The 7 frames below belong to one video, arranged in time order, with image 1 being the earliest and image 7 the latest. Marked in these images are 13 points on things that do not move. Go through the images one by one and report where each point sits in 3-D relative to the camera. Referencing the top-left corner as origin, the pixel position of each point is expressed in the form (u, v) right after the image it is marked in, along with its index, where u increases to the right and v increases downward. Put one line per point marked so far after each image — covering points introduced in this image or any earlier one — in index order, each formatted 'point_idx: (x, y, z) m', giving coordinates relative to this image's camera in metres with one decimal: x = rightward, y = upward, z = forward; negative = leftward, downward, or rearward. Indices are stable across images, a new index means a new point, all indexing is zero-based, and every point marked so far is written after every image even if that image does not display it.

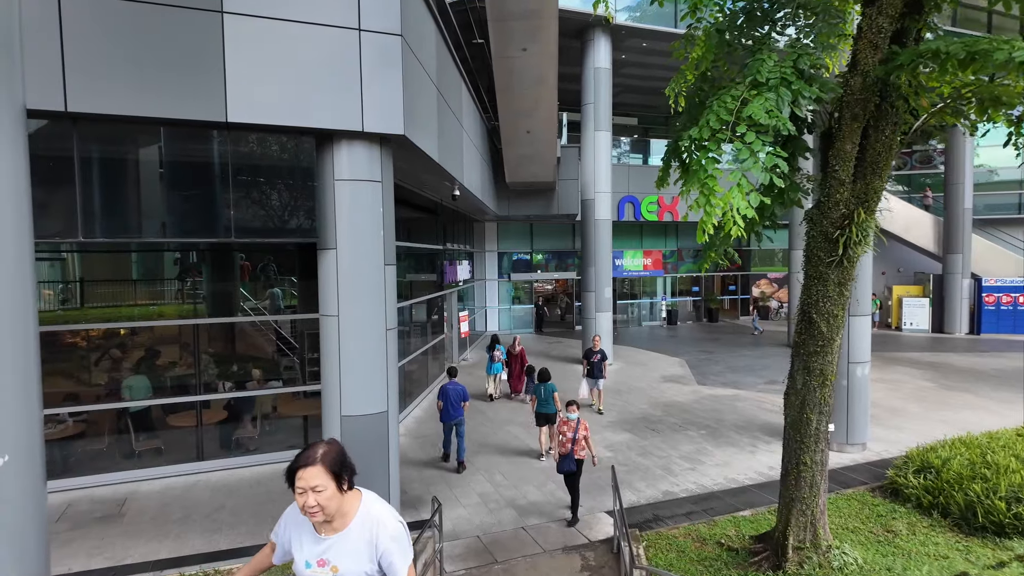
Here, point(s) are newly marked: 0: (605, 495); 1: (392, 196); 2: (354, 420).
0: (+1.2, -2.6, +7.4) m
1: (-1.3, +1.0, +6.6) m
2: (-1.7, -1.4, +6.3) m
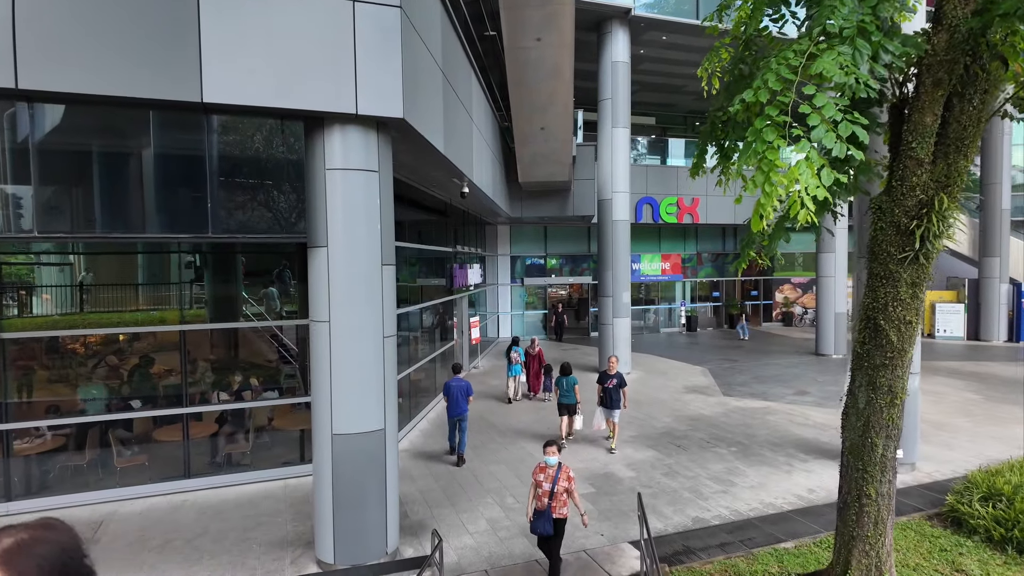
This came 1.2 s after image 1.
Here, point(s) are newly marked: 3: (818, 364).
0: (+1.3, -2.6, +6.7) m
1: (-1.2, +1.0, +5.9) m
2: (-1.6, -1.4, +5.6) m
3: (+8.6, -2.1, +16.8) m
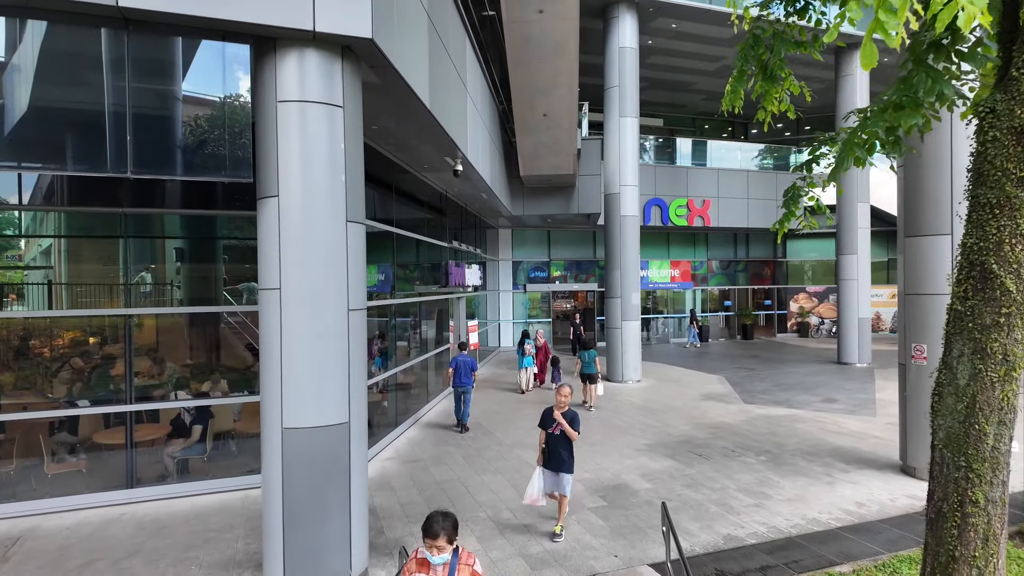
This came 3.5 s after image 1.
0: (+1.3, -2.4, +5.6) m
1: (-1.3, +1.3, +4.9) m
2: (-1.6, -1.1, +4.5) m
3: (+8.7, -2.2, +15.7) m
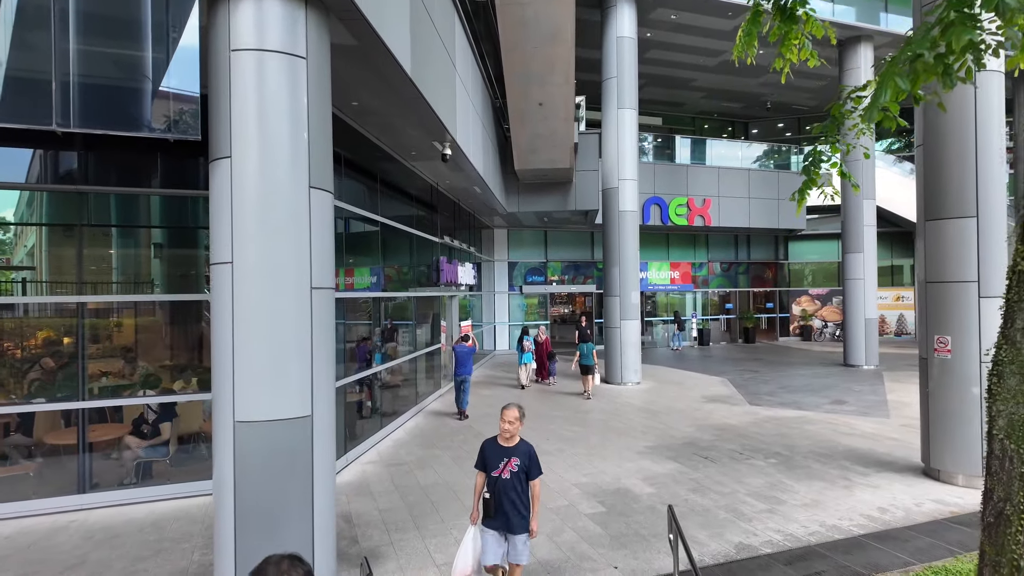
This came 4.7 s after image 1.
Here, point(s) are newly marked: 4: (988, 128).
0: (+1.2, -2.2, +5.0) m
1: (-1.4, +1.5, +4.4) m
2: (-1.7, -0.9, +4.0) m
3: (+8.5, -2.2, +15.1) m
4: (+5.2, +1.7, +6.5) m
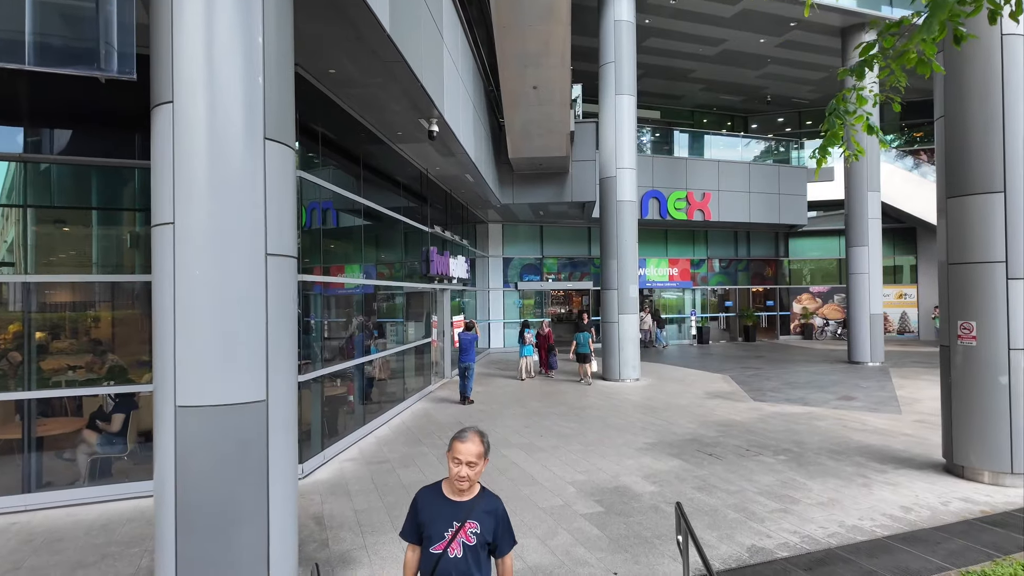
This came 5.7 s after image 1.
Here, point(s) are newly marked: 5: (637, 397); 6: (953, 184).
0: (+1.1, -2.0, +4.5) m
1: (-1.5, +1.7, +3.9) m
2: (-1.8, -0.7, +3.4) m
3: (+8.4, -2.0, +14.6) m
4: (+5.1, +1.9, +6.0) m
5: (+2.4, -2.1, +11.3) m
6: (+4.7, +1.1, +6.3) m
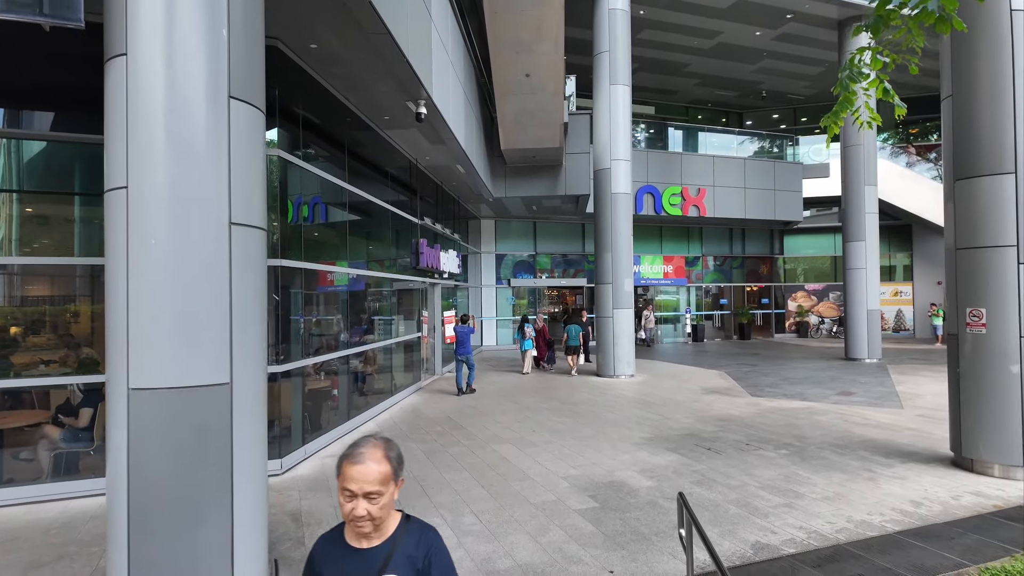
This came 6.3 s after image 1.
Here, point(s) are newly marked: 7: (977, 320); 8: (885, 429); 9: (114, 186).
0: (+1.0, -1.8, +4.2) m
1: (-1.5, +1.8, +3.6) m
2: (-1.9, -0.6, +3.1) m
3: (+8.2, -1.9, +14.4) m
4: (+5.0, +2.1, +5.8) m
5: (+2.2, -1.9, +11.0) m
6: (+4.6, +1.2, +6.1) m
7: (+4.7, -0.3, +6.0) m
8: (+5.0, -1.9, +7.9) m
9: (-2.2, +0.5, +3.2) m
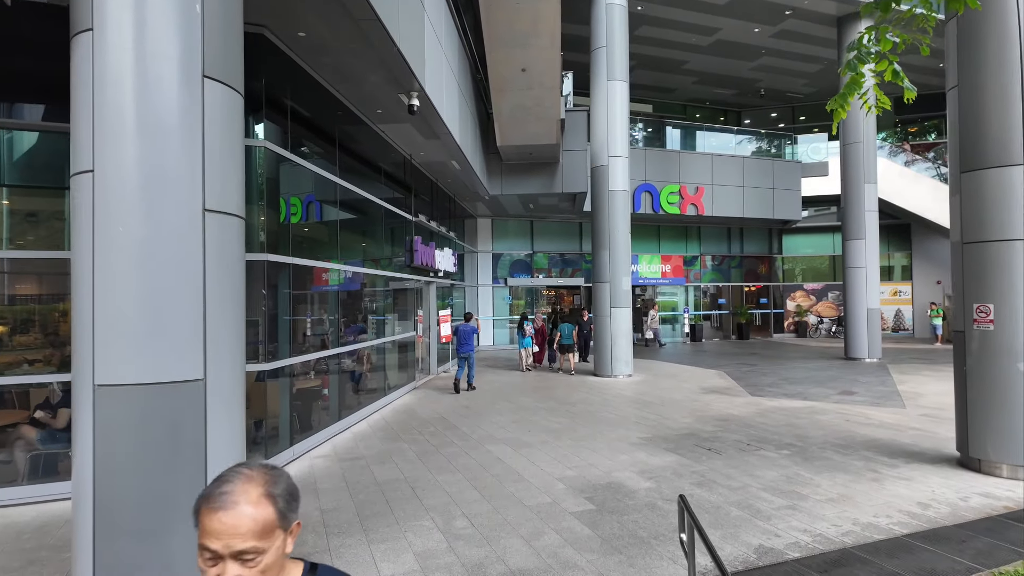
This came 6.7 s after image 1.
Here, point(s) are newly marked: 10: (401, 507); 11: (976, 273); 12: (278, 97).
0: (+1.0, -1.8, +4.0) m
1: (-1.6, +1.9, +3.4) m
2: (-1.9, -0.5, +2.9) m
3: (+8.1, -1.9, +14.3) m
4: (+4.9, +2.1, +5.6) m
5: (+2.1, -1.9, +10.8) m
6: (+4.5, +1.3, +5.9) m
7: (+4.6, -0.3, +5.8) m
8: (+4.9, -1.8, +7.8) m
9: (-2.2, +0.6, +3.0) m
10: (-0.9, -1.8, +5.0) m
11: (+4.6, +0.2, +5.9) m
12: (-2.6, +2.1, +6.5) m
